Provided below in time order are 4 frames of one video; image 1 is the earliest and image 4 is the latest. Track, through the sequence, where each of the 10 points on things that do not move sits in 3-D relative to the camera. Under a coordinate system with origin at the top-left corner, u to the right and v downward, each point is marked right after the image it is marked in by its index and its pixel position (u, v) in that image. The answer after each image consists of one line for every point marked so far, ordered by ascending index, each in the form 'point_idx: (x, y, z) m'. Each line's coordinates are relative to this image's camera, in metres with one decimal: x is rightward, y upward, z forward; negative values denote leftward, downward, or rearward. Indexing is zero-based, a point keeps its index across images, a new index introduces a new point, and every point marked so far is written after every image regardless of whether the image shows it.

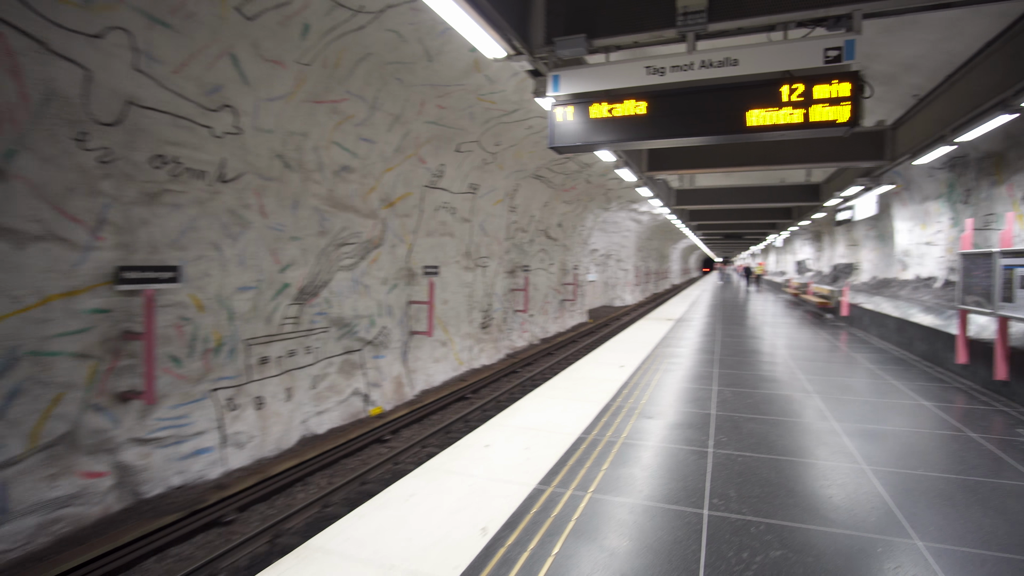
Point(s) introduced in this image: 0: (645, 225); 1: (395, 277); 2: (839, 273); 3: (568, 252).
0: (+4.3, +2.0, +18.9) m
1: (-1.2, +0.1, +6.0) m
2: (+7.4, +0.3, +12.9) m
3: (+1.2, +0.8, +12.5) m
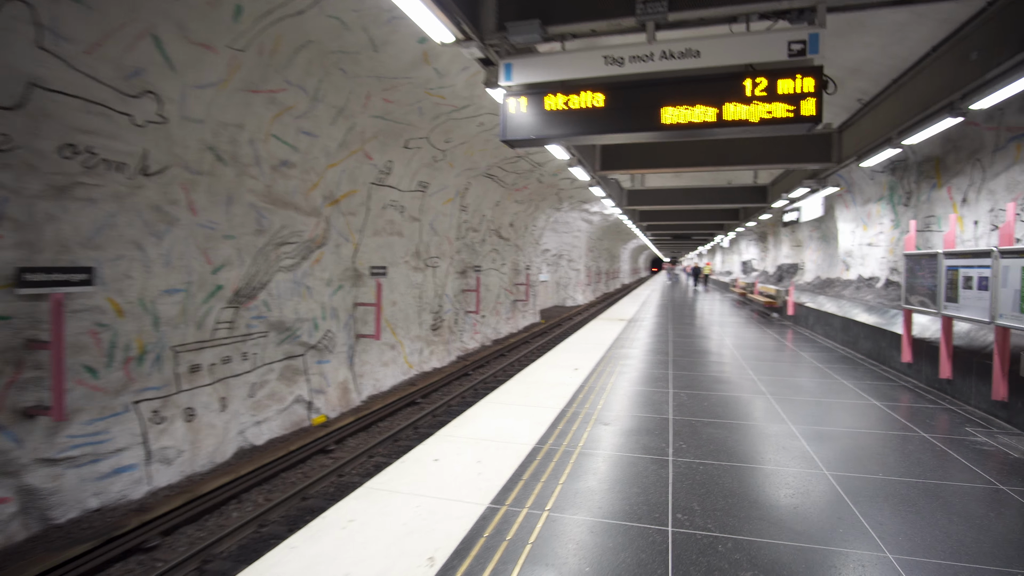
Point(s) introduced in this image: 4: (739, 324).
0: (+2.7, +2.0, +19.0) m
1: (-1.7, +0.1, +5.7) m
2: (+6.3, +0.3, +13.3) m
3: (+0.2, +0.8, +12.4) m
4: (+3.9, -0.7, +10.1) m
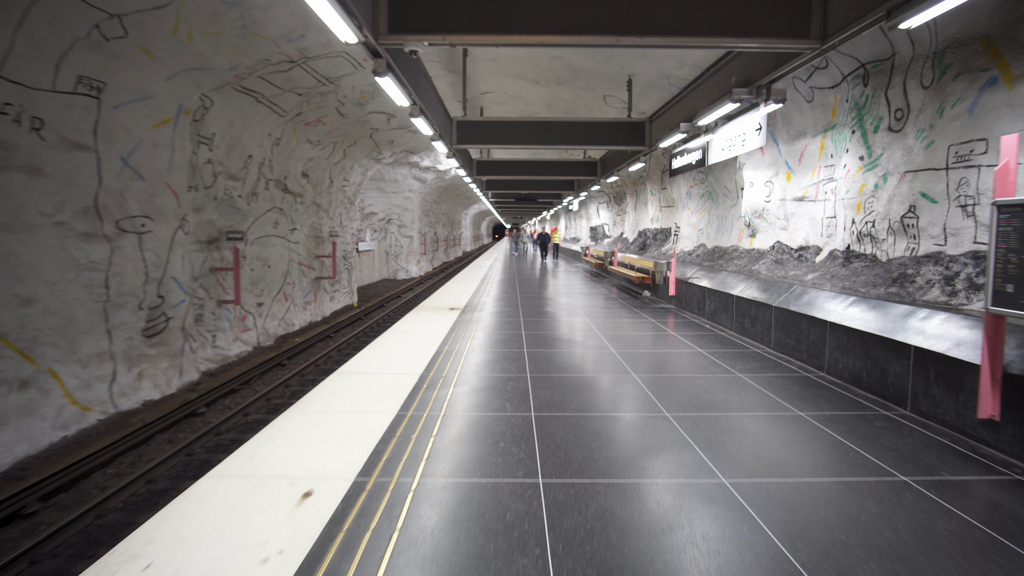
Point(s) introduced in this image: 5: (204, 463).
0: (-2.3, +2.9, +16.3) m
1: (-3.0, +0.1, +2.4) m
2: (+2.7, +1.0, +11.8) m
3: (-3.0, +1.2, +9.4) m
4: (+1.2, -0.3, +8.2) m
5: (-1.9, -1.1, +3.6) m
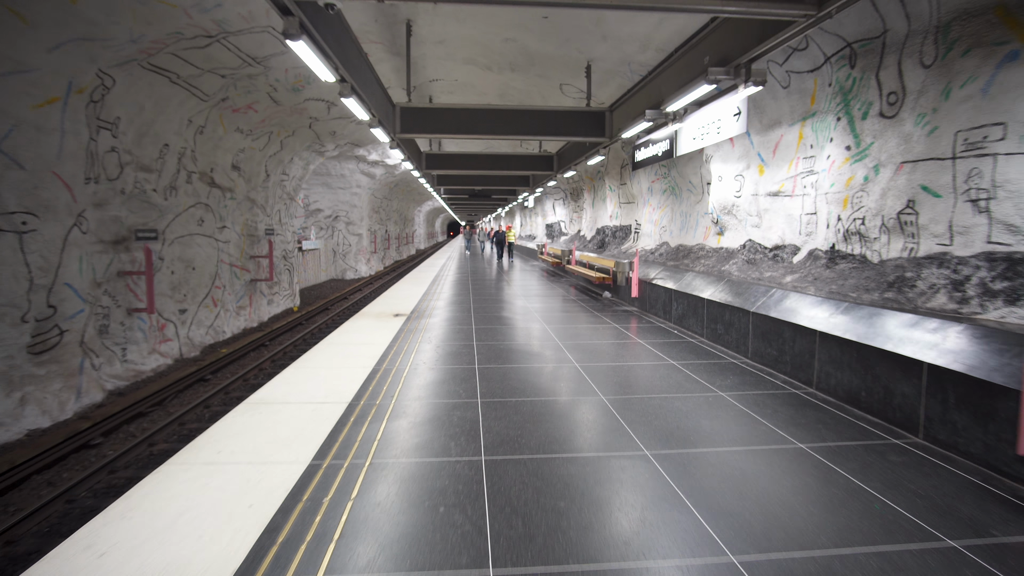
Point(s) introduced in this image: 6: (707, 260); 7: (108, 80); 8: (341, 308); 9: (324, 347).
0: (-3.5, +2.9, +15.6) m
1: (-3.2, 0.0, +1.7) m
2: (+1.8, +1.0, +11.5) m
3: (-3.7, +1.2, +8.6) m
4: (+0.6, -0.3, +7.8) m
5: (-2.1, -1.1, +3.0) m
6: (+2.2, +0.3, +6.8) m
7: (-3.2, +1.6, +4.7) m
8: (-3.0, -0.3, +10.2) m
9: (-1.9, -0.6, +6.1) m
